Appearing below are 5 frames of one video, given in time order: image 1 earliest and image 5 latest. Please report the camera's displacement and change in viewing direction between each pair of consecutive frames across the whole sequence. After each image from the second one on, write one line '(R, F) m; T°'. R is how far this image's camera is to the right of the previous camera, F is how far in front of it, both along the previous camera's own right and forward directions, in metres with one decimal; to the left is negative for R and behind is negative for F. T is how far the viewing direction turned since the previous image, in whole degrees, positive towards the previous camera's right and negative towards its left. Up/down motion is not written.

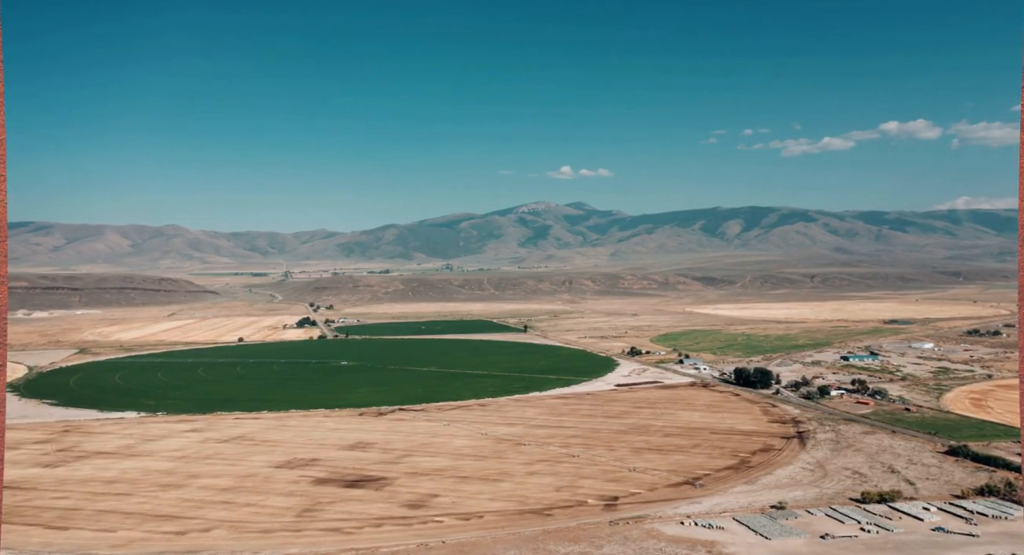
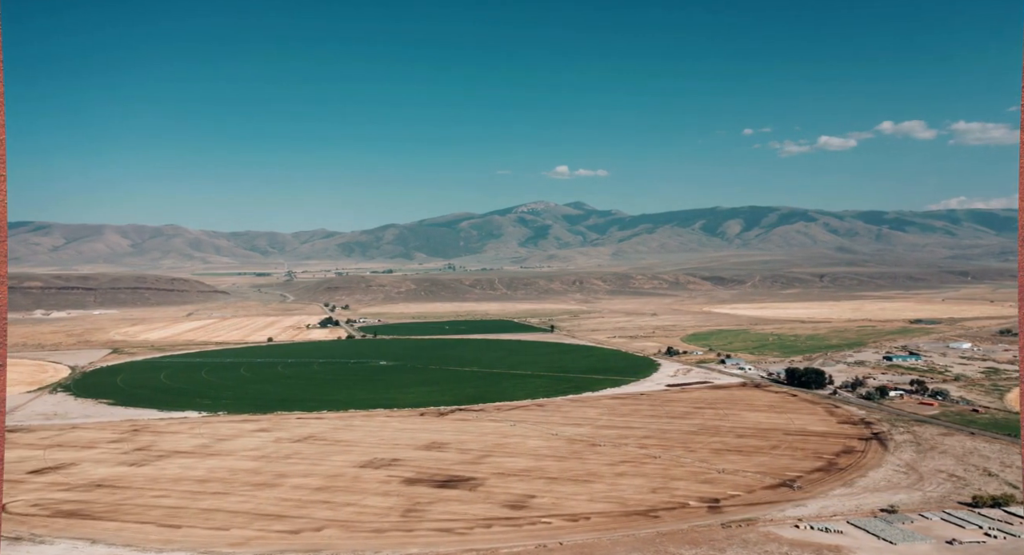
(-2.1, +0.1) m; -2°
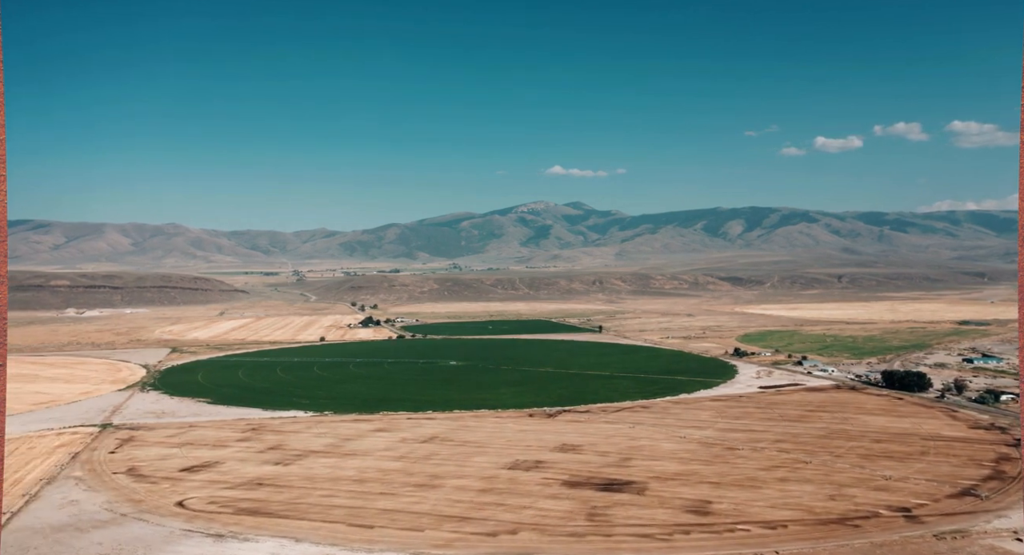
(-3.8, +0.3) m; -3°
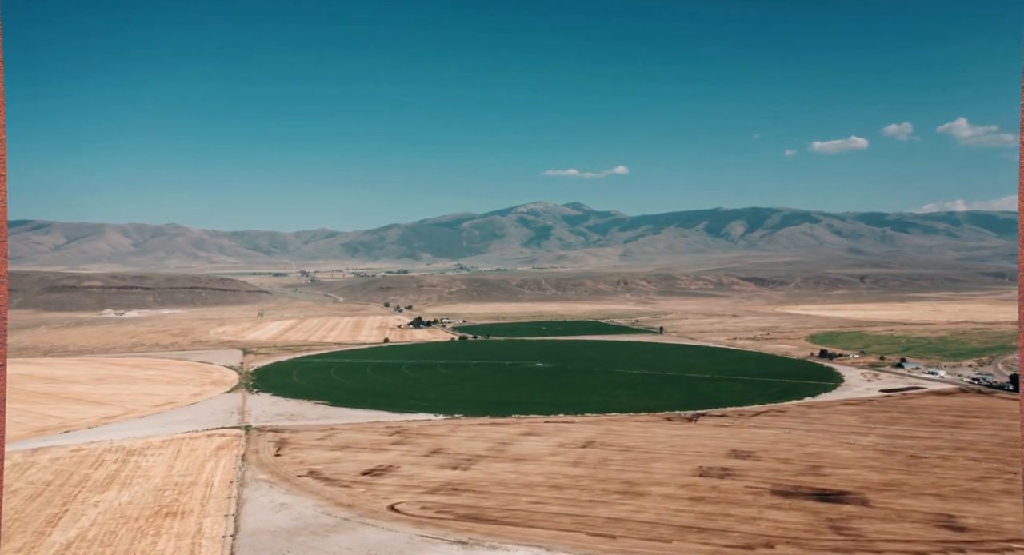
(-4.7, +0.4) m; -4°
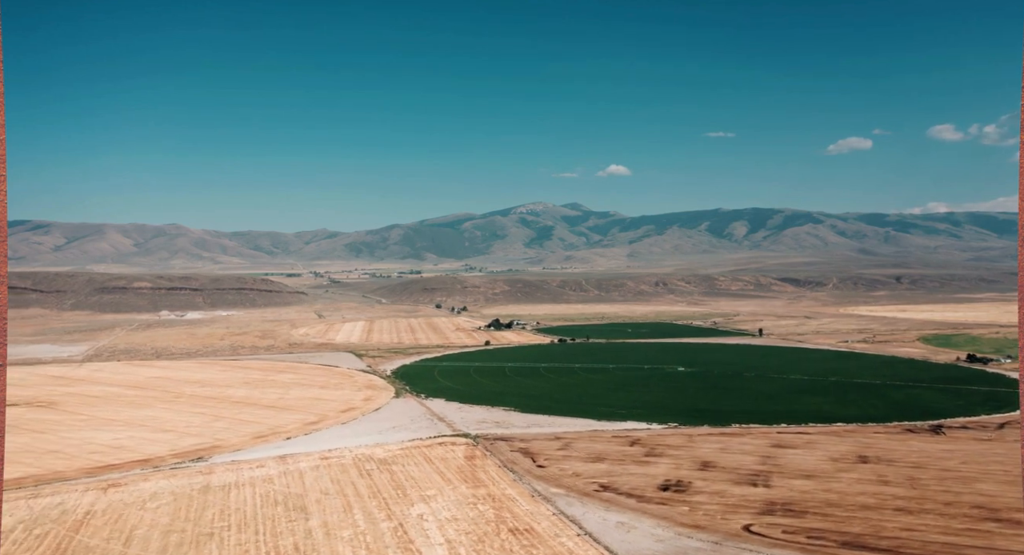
(-7.9, +0.7) m; -6°
